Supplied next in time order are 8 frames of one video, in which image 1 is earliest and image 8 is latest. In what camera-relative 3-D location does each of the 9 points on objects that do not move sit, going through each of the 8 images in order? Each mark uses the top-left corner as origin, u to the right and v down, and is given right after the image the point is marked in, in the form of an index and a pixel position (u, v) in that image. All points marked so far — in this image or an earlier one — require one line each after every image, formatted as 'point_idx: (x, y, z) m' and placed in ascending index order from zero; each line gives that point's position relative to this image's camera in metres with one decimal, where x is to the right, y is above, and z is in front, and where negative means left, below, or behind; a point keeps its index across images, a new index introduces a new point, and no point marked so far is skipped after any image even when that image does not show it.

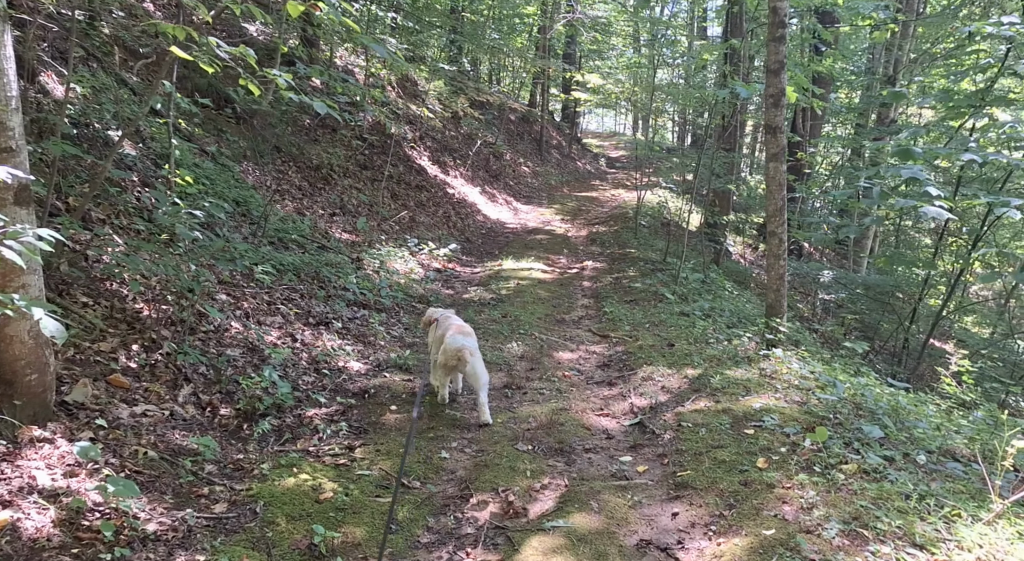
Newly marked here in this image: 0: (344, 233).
0: (-2.8, +0.7, +13.1) m
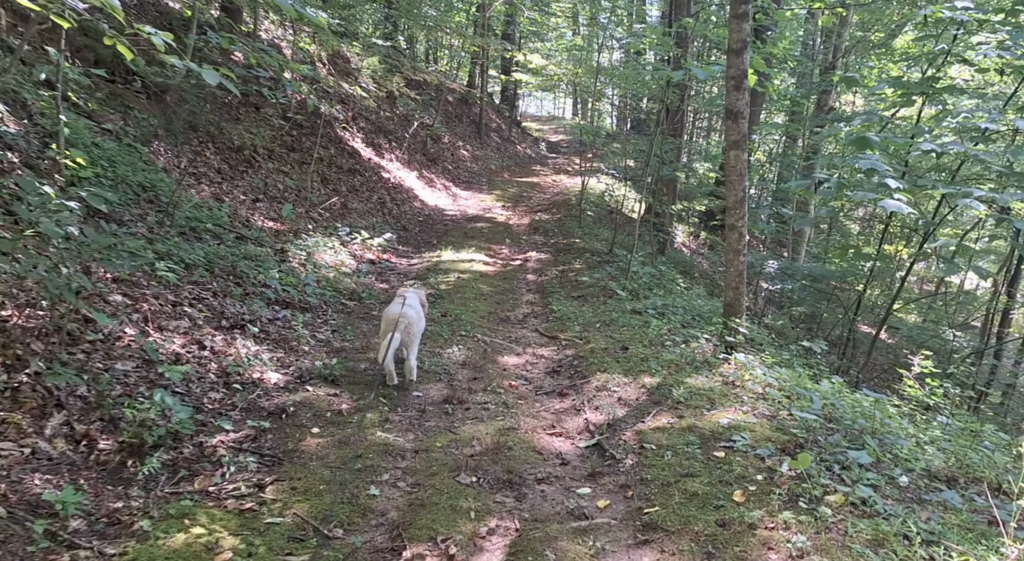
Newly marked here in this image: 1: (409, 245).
0: (-3.8, +0.9, +12.1) m
1: (-1.9, +0.7, +14.7) m
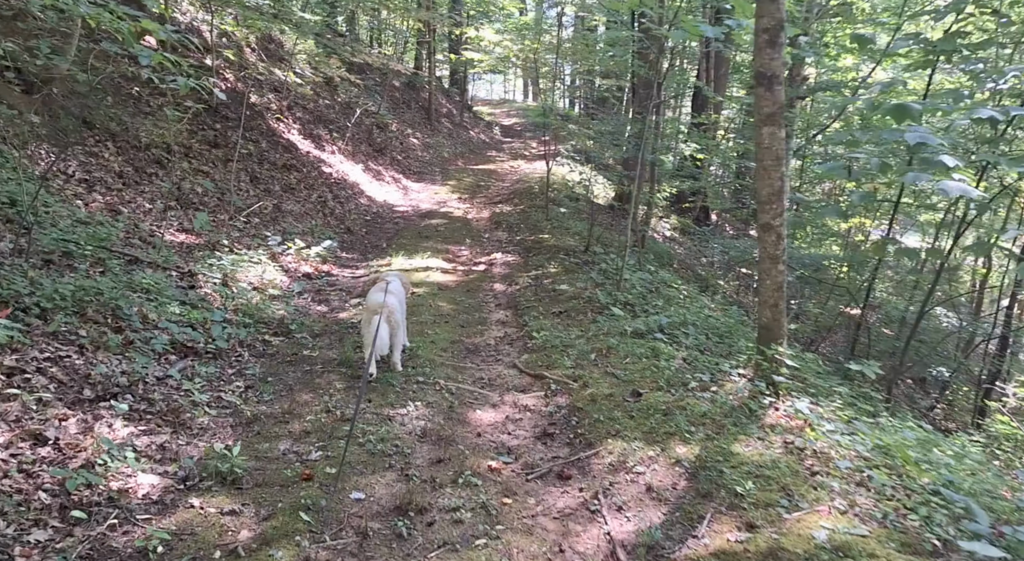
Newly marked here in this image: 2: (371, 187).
0: (-4.3, +0.6, +10.0) m
1: (-2.5, +0.5, +12.7) m
2: (-3.2, +2.1, +17.7) m
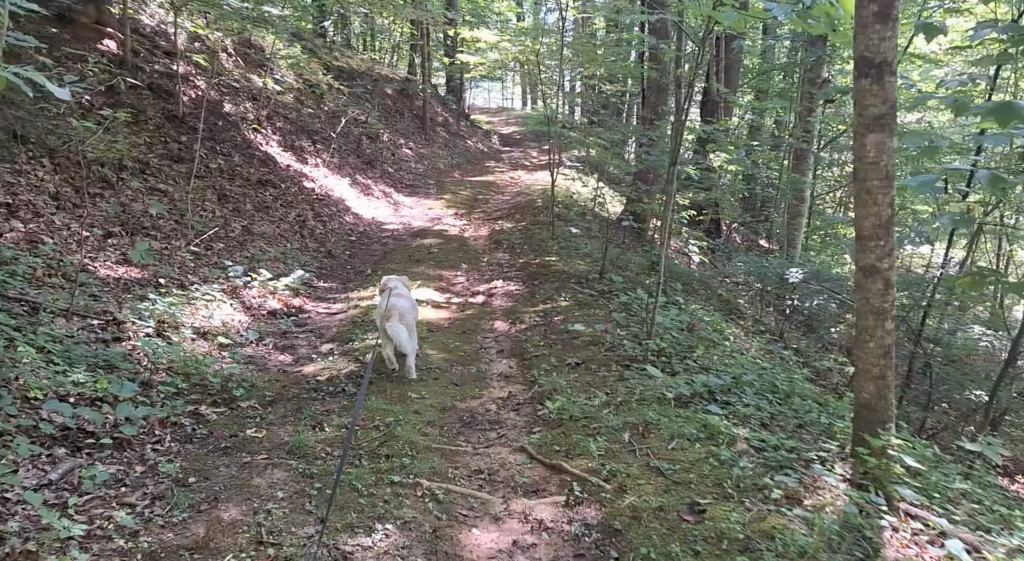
0: (-4.2, +0.1, +8.4) m
1: (-2.5, 0.0, +11.0) m
2: (-3.2, +1.6, +16.1) m
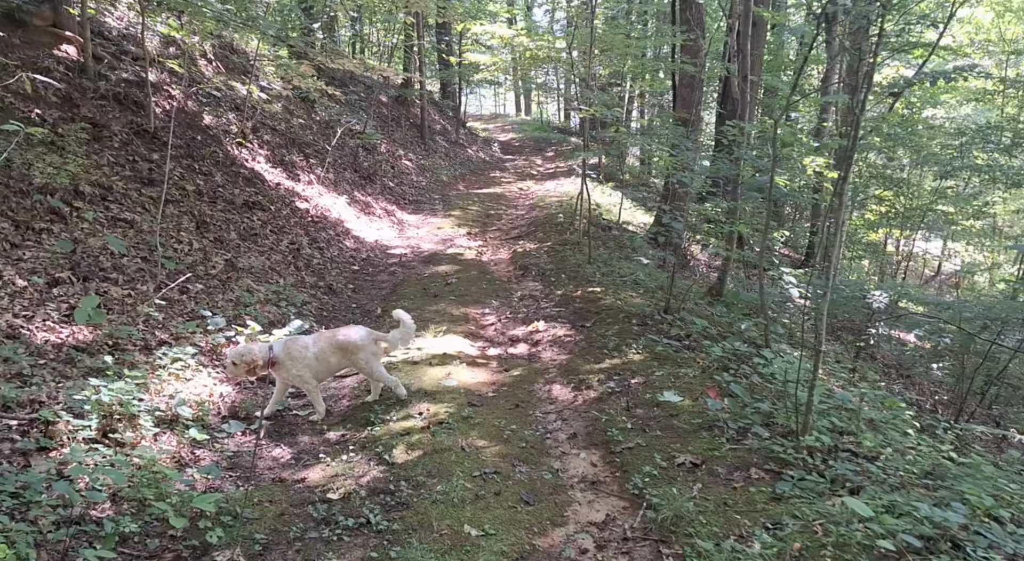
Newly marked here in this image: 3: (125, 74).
0: (-3.7, -0.4, +6.5) m
1: (-2.0, -0.5, +9.1) m
2: (-2.8, +1.0, +14.1) m
3: (-5.9, +3.1, +11.9) m
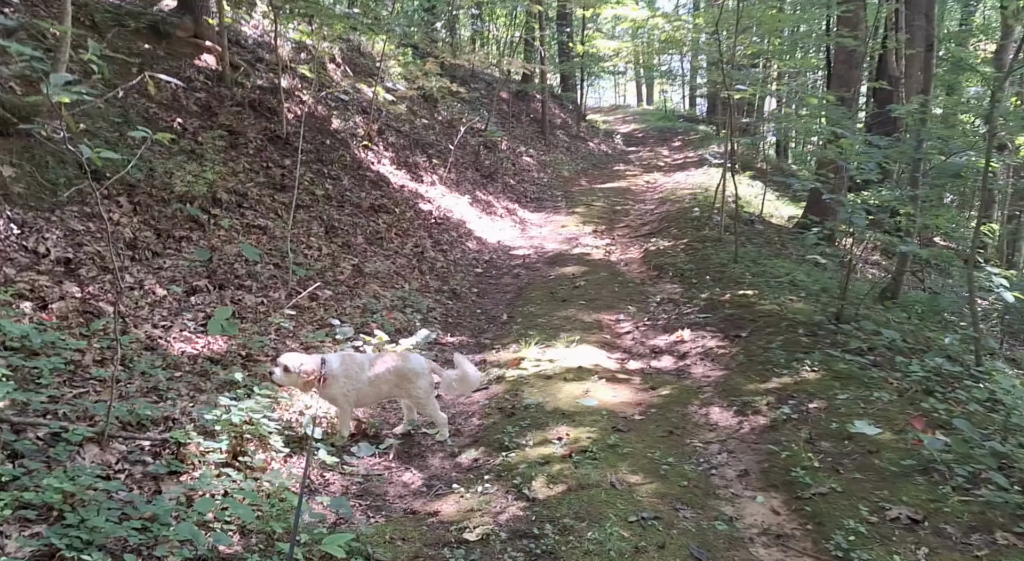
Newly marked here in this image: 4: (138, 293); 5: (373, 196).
0: (-2.6, -0.5, +6.2) m
1: (-0.5, -0.6, +8.6) m
2: (-0.6, +1.0, +13.7) m
3: (-3.9, +3.0, +11.9) m
4: (-3.3, -0.1, +6.8) m
5: (-2.1, +1.3, +11.6) m
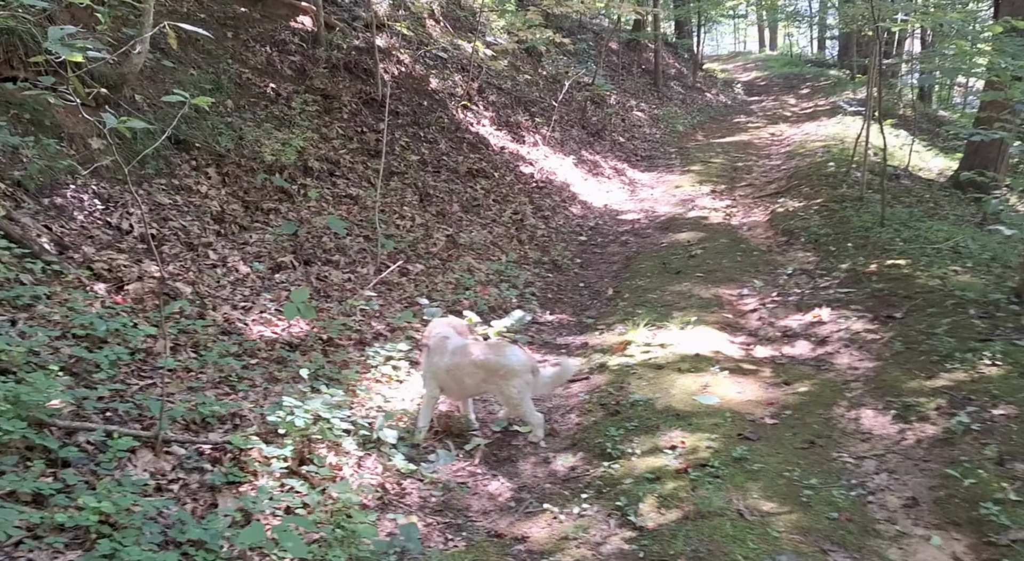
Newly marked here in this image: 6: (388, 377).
0: (-1.9, -0.4, +5.8) m
1: (+0.5, -0.3, +7.8) m
2: (+1.2, +1.5, +12.8) m
3: (-2.4, +3.5, +11.4) m
4: (-2.5, +0.1, +6.4) m
5: (-0.6, +1.7, +10.9) m
6: (-0.9, -0.7, +5.4) m
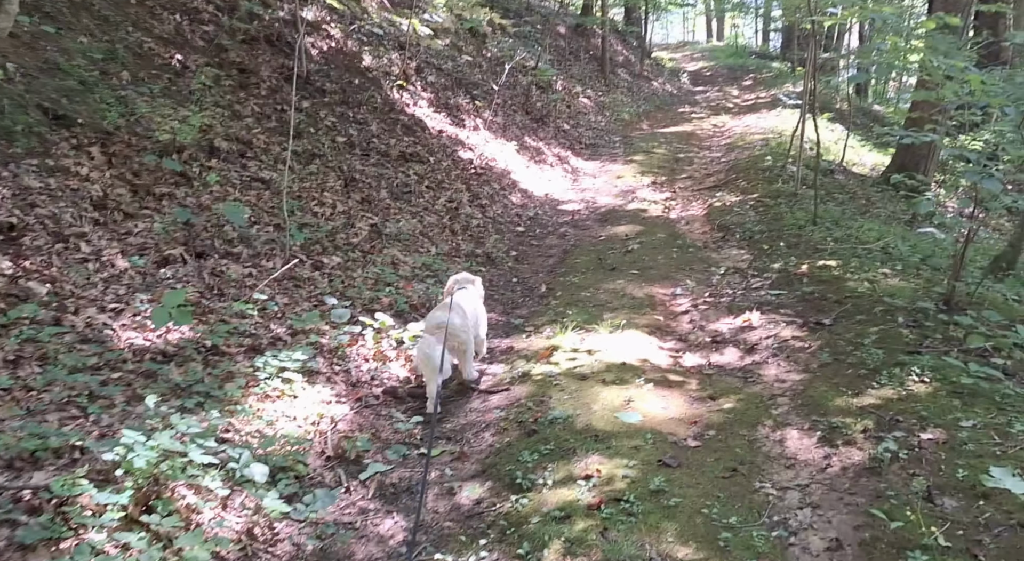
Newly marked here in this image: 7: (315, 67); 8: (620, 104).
0: (-2.5, -0.4, +5.1) m
1: (-0.2, -0.3, +7.3) m
2: (+0.2, +1.6, +12.3) m
3: (-3.3, +3.6, +10.6) m
4: (-3.1, +0.1, +5.7) m
5: (-1.5, +1.8, +10.3) m
6: (-1.5, -0.7, +4.8) m
7: (-2.7, +2.8, +10.4) m
8: (+2.5, +4.1, +18.5) m
